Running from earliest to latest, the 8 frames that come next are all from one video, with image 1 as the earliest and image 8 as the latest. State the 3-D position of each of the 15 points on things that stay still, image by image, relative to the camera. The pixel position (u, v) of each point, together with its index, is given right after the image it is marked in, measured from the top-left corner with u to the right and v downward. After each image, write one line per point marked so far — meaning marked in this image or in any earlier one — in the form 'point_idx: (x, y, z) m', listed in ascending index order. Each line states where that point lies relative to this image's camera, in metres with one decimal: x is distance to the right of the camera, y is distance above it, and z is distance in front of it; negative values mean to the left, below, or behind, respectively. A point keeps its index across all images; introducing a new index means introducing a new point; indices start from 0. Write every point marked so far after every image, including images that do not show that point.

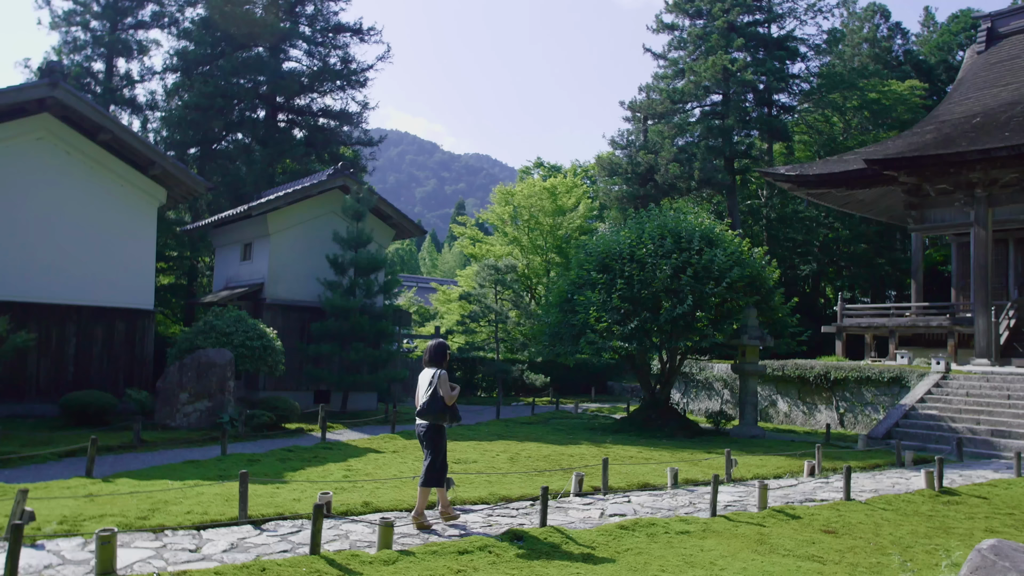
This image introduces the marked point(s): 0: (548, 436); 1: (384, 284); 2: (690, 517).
0: (+0.5, -2.3, +13.4) m
1: (-2.5, +0.1, +16.1) m
2: (+1.4, -1.8, +6.8) m
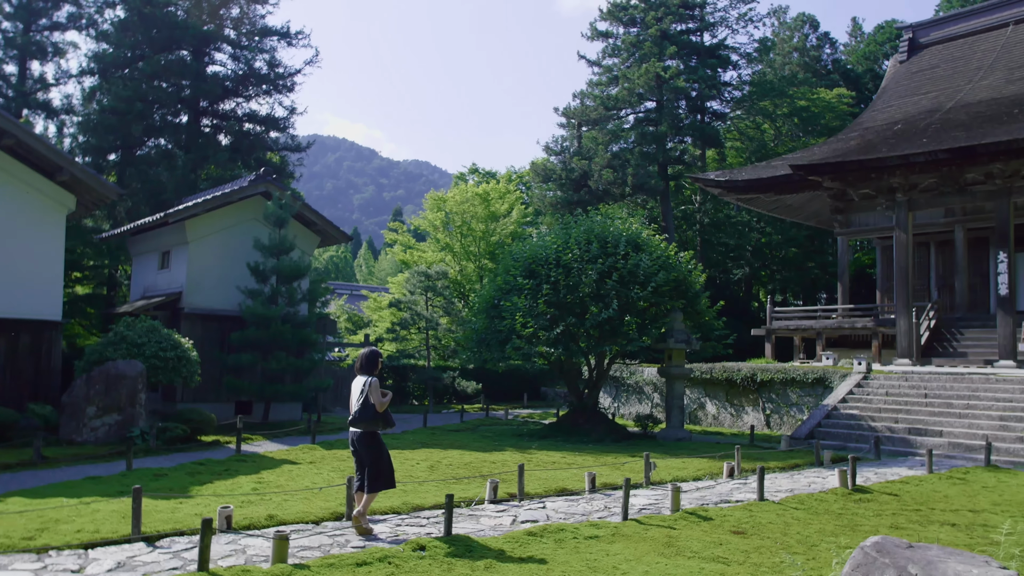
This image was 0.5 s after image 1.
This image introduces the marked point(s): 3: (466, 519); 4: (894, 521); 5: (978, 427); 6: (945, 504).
0: (-0.6, -2.4, +13.3) m
1: (-3.8, -0.1, +15.8) m
2: (+0.7, -1.8, +6.7) m
3: (-0.4, -1.9, +7.0) m
4: (+3.2, -2.0, +7.2) m
5: (+6.8, -2.0, +12.5) m
6: (+4.1, -2.0, +8.2) m
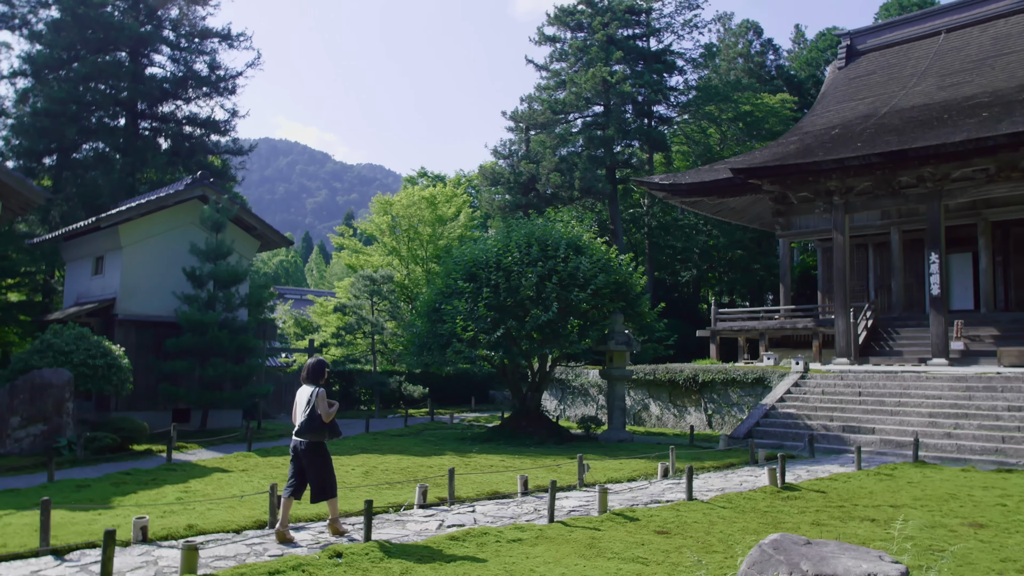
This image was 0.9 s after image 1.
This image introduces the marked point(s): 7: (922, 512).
0: (-1.5, -2.5, +13.2) m
1: (-4.9, -0.2, +15.5) m
2: (+0.1, -1.9, +6.7) m
3: (-1.0, -1.9, +7.0) m
4: (+2.6, -2.0, +7.3) m
5: (+5.9, -2.0, +12.8) m
6: (+3.5, -2.0, +8.3) m
7: (+3.6, -2.0, +7.6) m
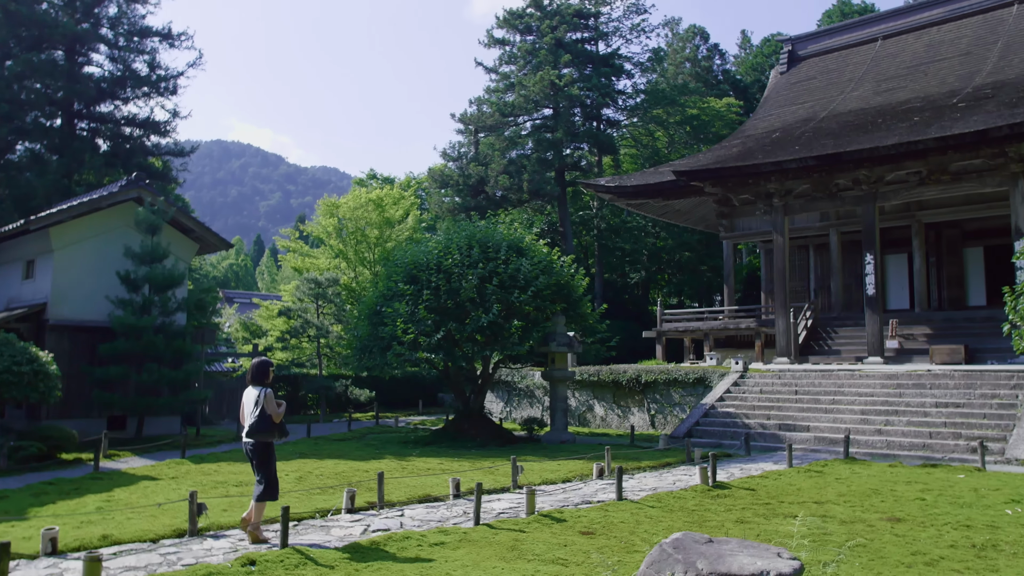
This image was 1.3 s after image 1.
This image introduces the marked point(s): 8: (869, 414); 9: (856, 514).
0: (-2.4, -2.5, +13.1) m
1: (-5.9, -0.2, +15.3) m
2: (-0.5, -1.9, +6.7) m
3: (-1.6, -2.0, +6.9) m
4: (+2.0, -2.0, +7.4) m
5: (+5.0, -2.0, +13.1) m
6: (+2.8, -2.1, +8.5) m
7: (+3.0, -2.0, +7.7) m
8: (+5.5, -1.9, +13.1) m
9: (+3.0, -2.0, +7.4) m
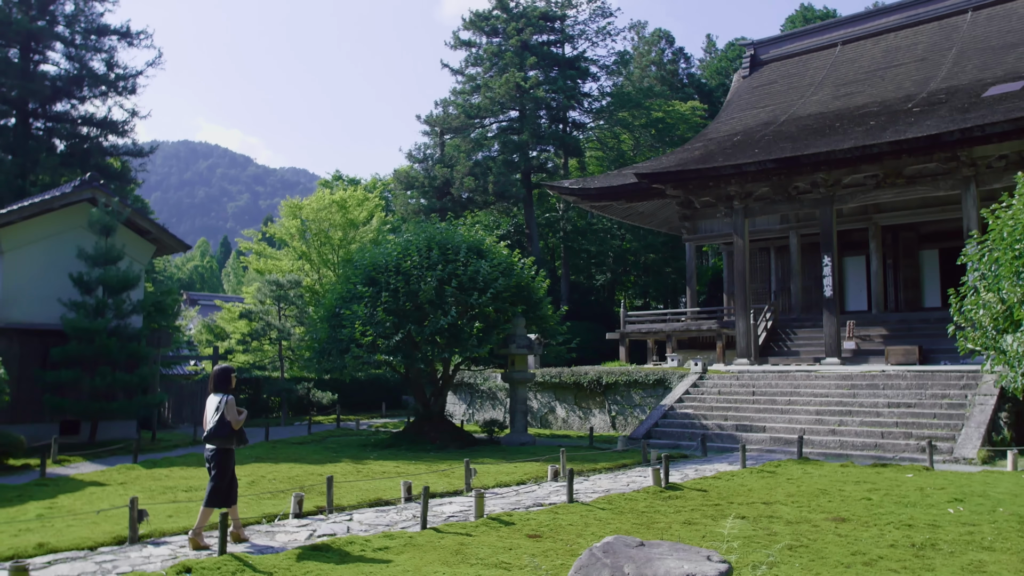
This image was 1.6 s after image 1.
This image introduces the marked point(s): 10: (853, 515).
0: (-3.1, -2.6, +12.9) m
1: (-6.6, -0.3, +15.0) m
2: (-0.9, -1.9, +6.6) m
3: (-2.0, -2.0, +6.8) m
4: (+1.5, -2.0, +7.5) m
5: (+4.4, -2.1, +13.2) m
6: (+2.3, -2.1, +8.5) m
7: (+2.5, -2.0, +7.8) m
8: (+4.9, -2.0, +13.3) m
9: (+2.5, -2.0, +7.5) m
10: (+2.9, -2.0, +7.4) m
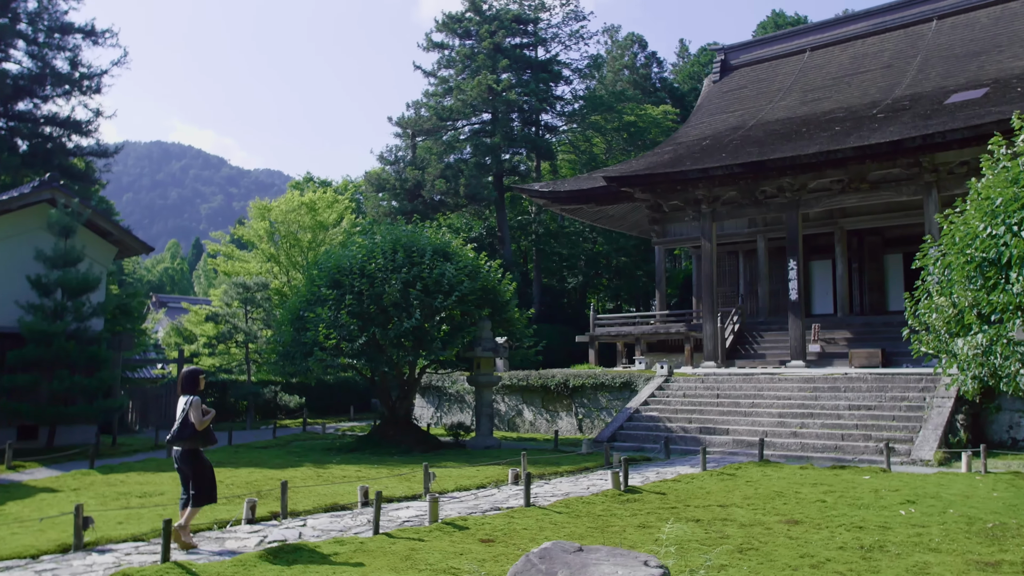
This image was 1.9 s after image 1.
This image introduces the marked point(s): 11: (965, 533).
0: (-3.6, -2.6, +12.8) m
1: (-7.2, -0.3, +14.8) m
2: (-1.3, -1.9, +6.6) m
3: (-2.4, -2.0, +6.7) m
4: (+1.2, -2.0, +7.5) m
5: (+3.9, -2.1, +13.3) m
6: (+1.9, -2.1, +8.6) m
7: (+2.1, -2.0, +7.8) m
8: (+4.3, -2.0, +13.4) m
9: (+2.1, -2.0, +7.5) m
10: (+2.5, -2.0, +7.4) m
11: (+3.5, -1.9, +6.6) m
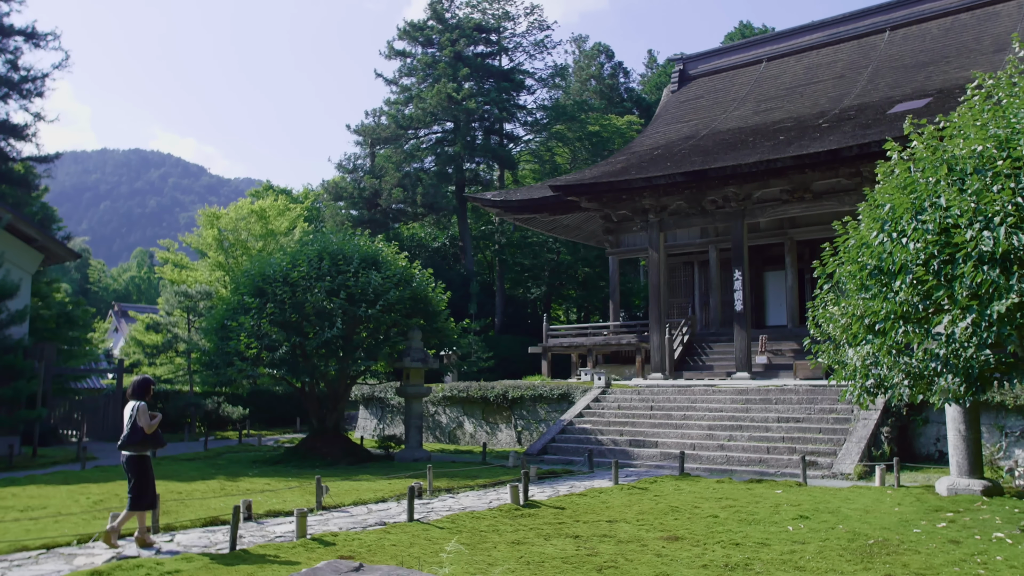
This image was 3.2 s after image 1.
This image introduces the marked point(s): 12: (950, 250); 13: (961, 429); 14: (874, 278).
0: (-4.8, -2.7, +12.5) m
1: (-8.4, -0.4, +14.4) m
2: (-2.3, -2.0, +6.3) m
3: (-3.4, -2.0, +6.4) m
4: (+0.1, -2.1, +7.2) m
5: (+2.7, -2.3, +13.1) m
6: (+0.8, -2.2, +8.3) m
7: (+1.1, -2.1, +7.6) m
8: (+3.1, -2.2, +13.2) m
9: (+1.1, -2.1, +7.3) m
10: (+1.5, -2.1, +7.2) m
11: (+2.5, -2.0, +6.4) m
12: (+3.4, +0.3, +6.5) m
13: (+4.9, -1.5, +9.3) m
14: (+3.1, +0.1, +7.3) m
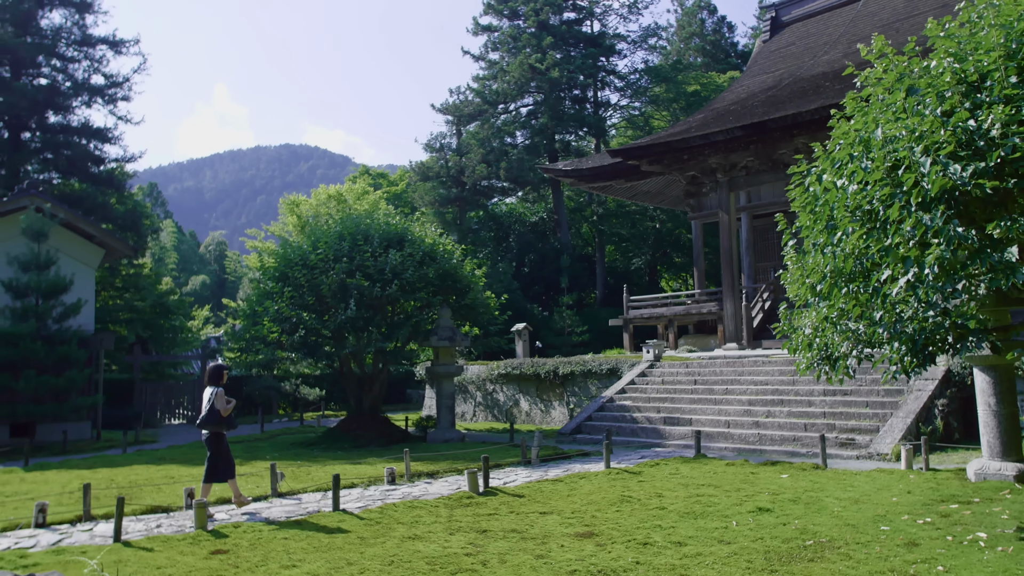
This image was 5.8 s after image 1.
0: (-4.5, -2.5, +12.7) m
1: (-7.8, -0.3, +15.2) m
2: (-3.2, -1.9, +6.2) m
3: (-4.2, -2.0, +6.5) m
4: (-0.6, -1.9, +6.7) m
5: (+3.0, -1.8, +12.0) m
6: (+0.3, -1.9, +7.6) m
7: (+0.4, -1.8, +6.9) m
8: (+3.4, -1.6, +12.0) m
9: (+0.3, -1.8, +6.5) m
10: (+0.7, -1.8, +6.4) m
11: (+1.6, -1.7, +5.5) m
12: (+2.4, +0.6, +5.4) m
13: (+4.4, -1.0, +7.8) m
14: (+2.2, +0.4, +6.2) m
